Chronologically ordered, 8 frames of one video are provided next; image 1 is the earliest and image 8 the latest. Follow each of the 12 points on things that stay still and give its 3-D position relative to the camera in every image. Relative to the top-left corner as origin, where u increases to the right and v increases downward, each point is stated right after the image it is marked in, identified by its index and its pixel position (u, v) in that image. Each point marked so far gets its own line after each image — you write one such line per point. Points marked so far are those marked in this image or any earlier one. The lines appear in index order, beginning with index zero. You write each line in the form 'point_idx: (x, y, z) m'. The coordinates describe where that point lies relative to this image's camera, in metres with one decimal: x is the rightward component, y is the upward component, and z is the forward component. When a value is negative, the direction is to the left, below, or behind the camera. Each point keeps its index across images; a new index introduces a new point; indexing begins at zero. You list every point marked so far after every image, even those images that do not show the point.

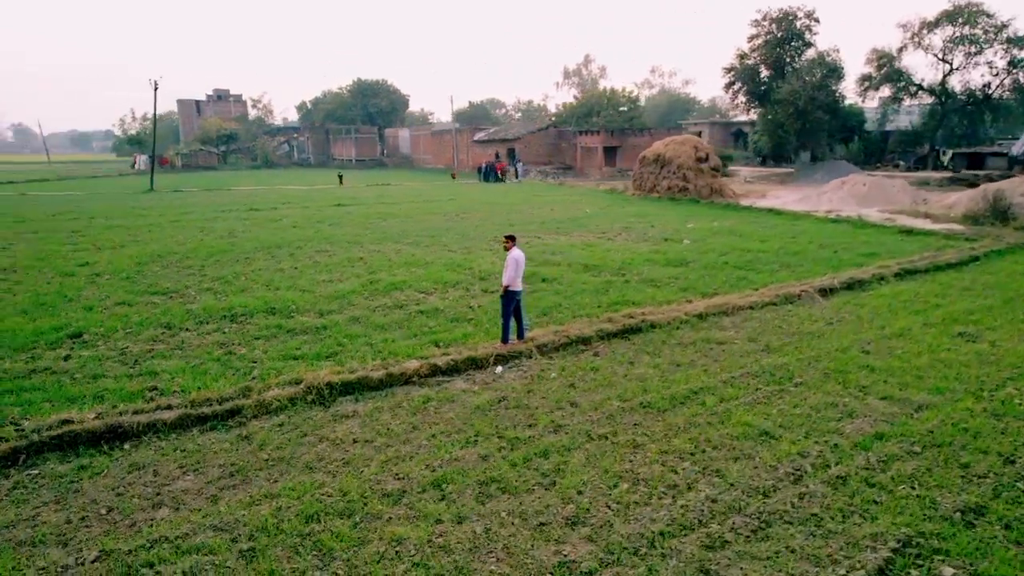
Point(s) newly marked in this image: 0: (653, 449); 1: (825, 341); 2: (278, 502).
0: (+1.4, -1.6, +6.6) m
1: (+4.7, -0.8, +9.9) m
2: (-2.0, -1.8, +5.6) m
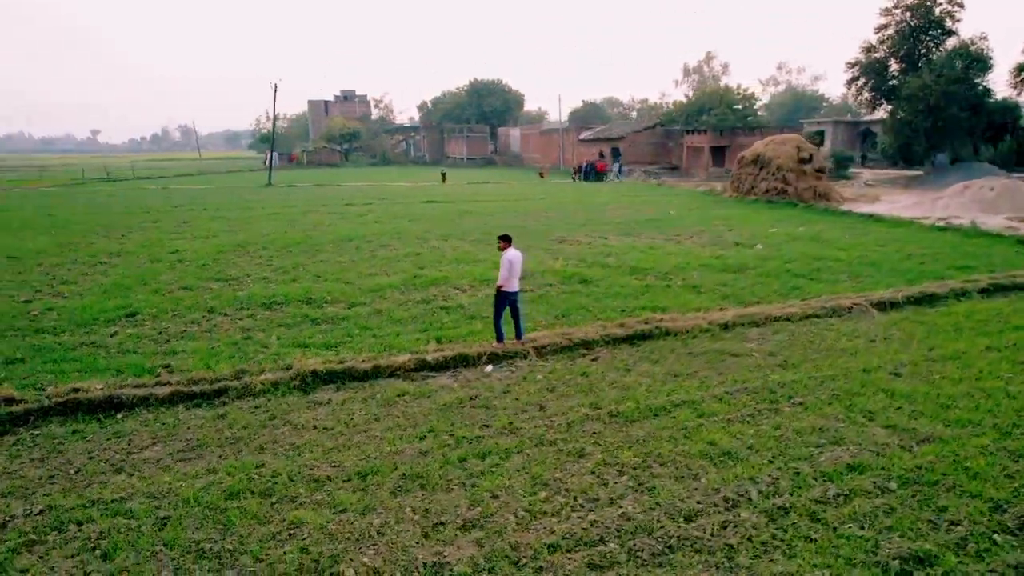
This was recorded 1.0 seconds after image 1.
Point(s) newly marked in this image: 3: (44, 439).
0: (+0.8, -1.7, +6.4) m
1: (+4.7, -1.0, +9.1) m
2: (-2.7, -1.7, +6.1) m
3: (-4.8, -1.5, +6.8) m
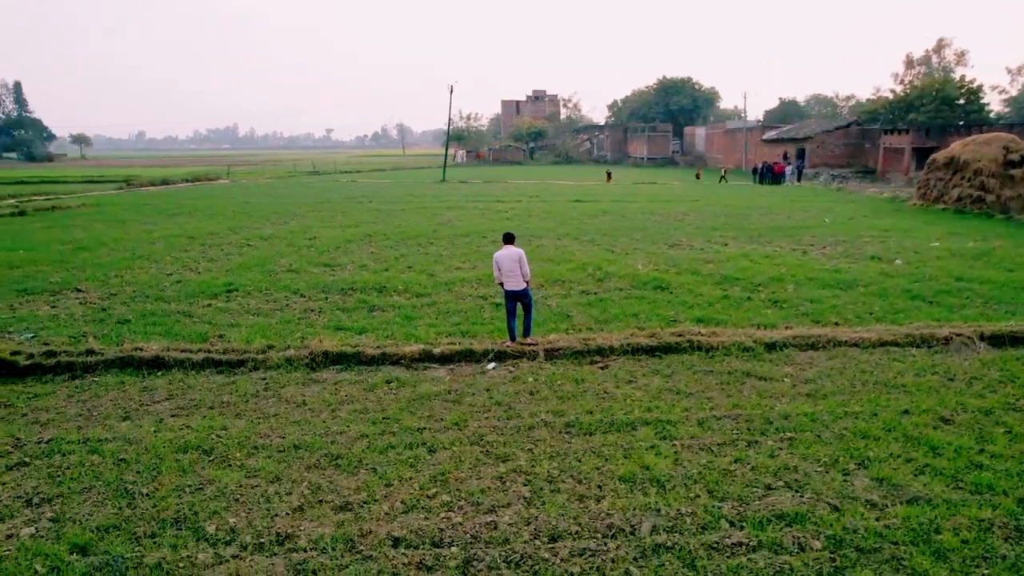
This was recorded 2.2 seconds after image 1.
0: (0.0, -1.7, +6.2) m
1: (+4.6, -1.3, +7.7) m
2: (-3.5, -1.5, +7.0) m
3: (-5.2, -1.2, +8.2) m
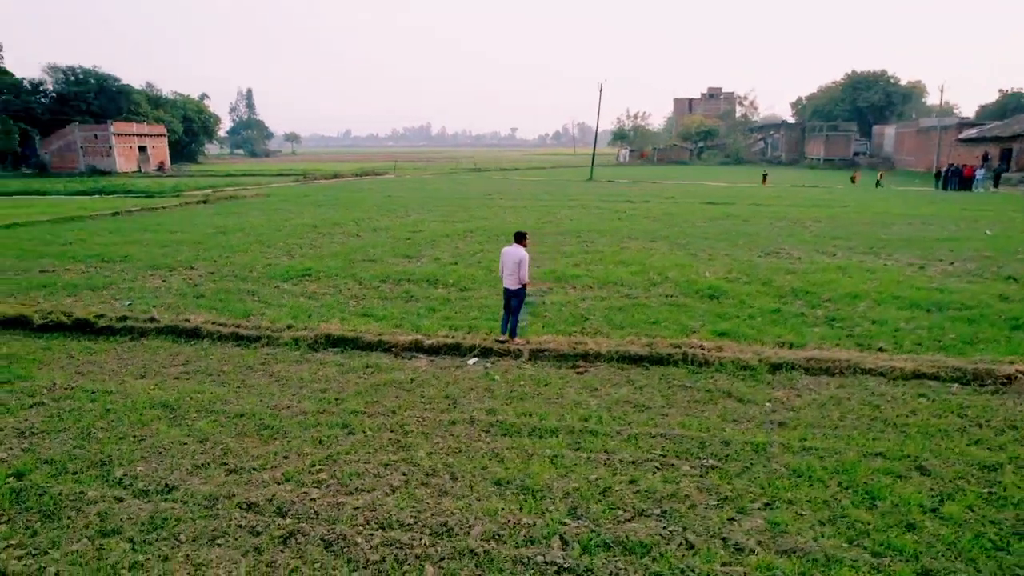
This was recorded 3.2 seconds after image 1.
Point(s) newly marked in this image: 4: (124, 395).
0: (-1.0, -1.6, +6.4) m
1: (+3.8, -1.5, +6.6) m
2: (-4.2, -1.3, +8.0) m
3: (-5.5, -0.8, +9.7) m
4: (-4.7, -1.3, +7.9) m
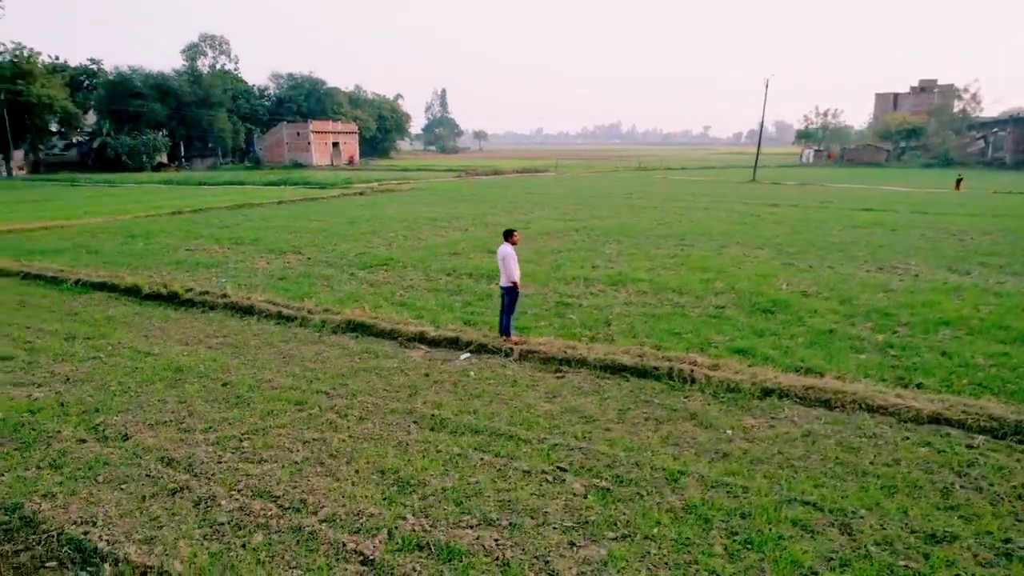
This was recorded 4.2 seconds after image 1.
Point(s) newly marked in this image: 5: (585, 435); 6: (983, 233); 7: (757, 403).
0: (-1.9, -1.5, +6.8) m
1: (+2.8, -1.8, +5.7) m
2: (-4.4, -1.0, +9.2) m
3: (-5.2, -0.5, +11.2) m
4: (-5.0, -1.0, +9.2) m
5: (+0.8, -1.5, +6.8) m
6: (+14.0, +1.6, +19.5) m
7: (+2.8, -1.3, +7.4) m
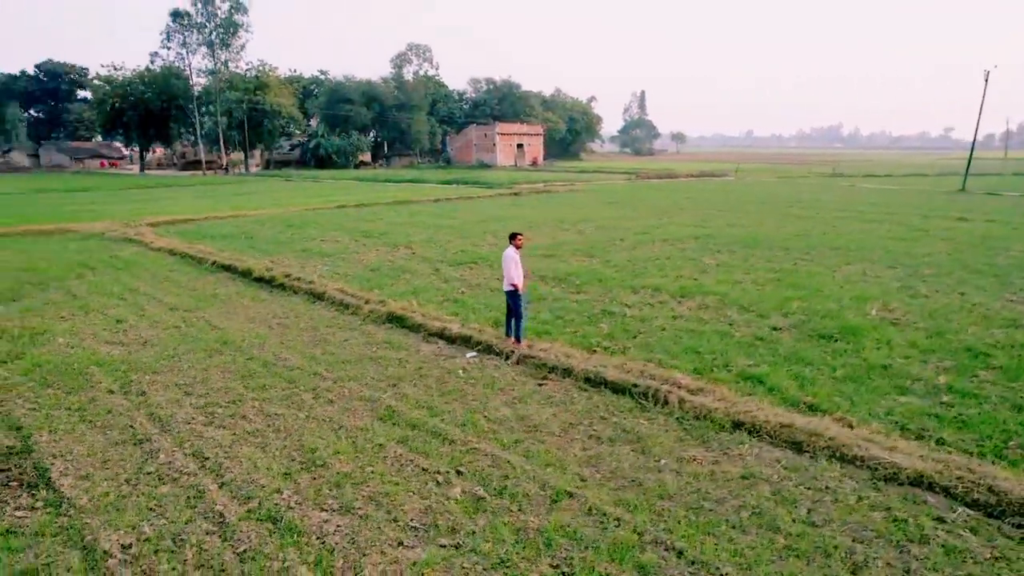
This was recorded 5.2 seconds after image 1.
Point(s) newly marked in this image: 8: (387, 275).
0: (-2.5, -1.4, +7.5) m
1: (+1.6, -1.9, +5.0) m
2: (-4.2, -0.7, +10.5) m
3: (-4.3, -0.2, +12.6) m
4: (-4.7, -0.7, +10.7) m
5: (0.0, -1.6, +6.7) m
6: (+16.6, +0.5, +15.0) m
7: (+2.1, -1.5, +6.7) m
8: (-2.7, +0.3, +14.5) m
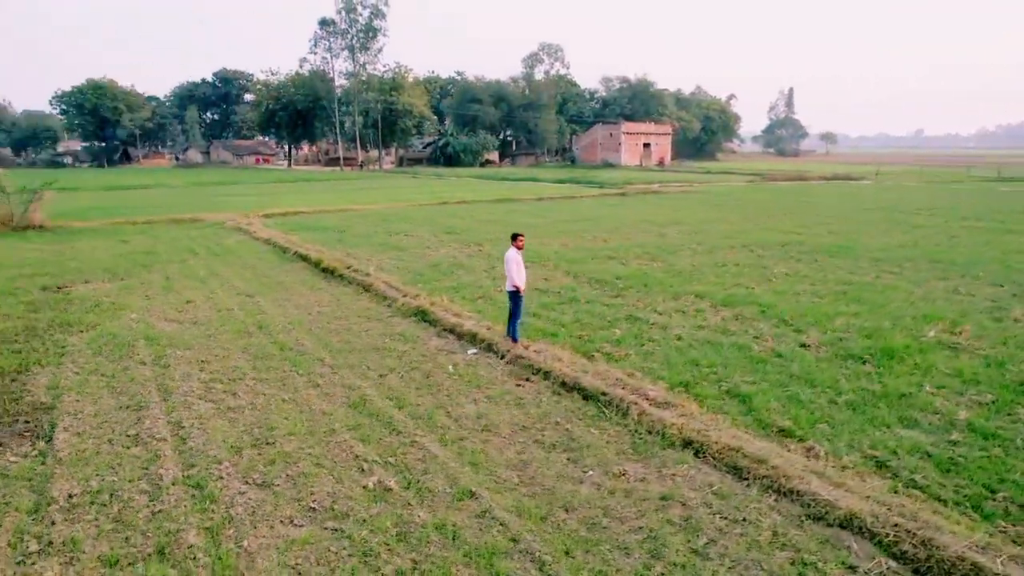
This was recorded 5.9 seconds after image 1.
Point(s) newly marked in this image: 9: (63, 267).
0: (-2.9, -1.3, +8.1) m
1: (+0.6, -2.0, +4.8) m
2: (-3.9, -0.5, +11.4) m
3: (-3.6, 0.0, +13.5) m
4: (-4.3, -0.5, +11.6) m
5: (-0.6, -1.6, +6.8) m
6: (+17.4, -0.3, +11.5) m
7: (+1.5, -1.6, +6.3) m
8: (-1.5, +0.4, +14.9) m
9: (-10.6, +0.5, +15.6) m
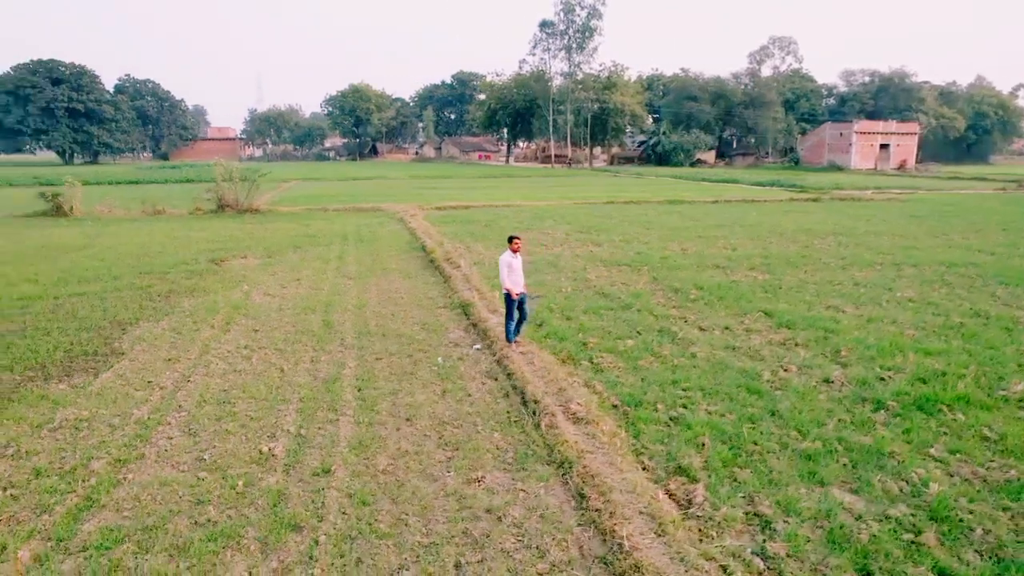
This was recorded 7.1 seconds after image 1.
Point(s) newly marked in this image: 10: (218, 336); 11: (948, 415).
0: (-3.2, -1.0, +9.2) m
1: (-1.1, -2.0, +5.0) m
2: (-3.0, -0.2, +12.6) m
3: (-1.9, +0.2, +14.5) m
4: (-3.3, -0.1, +13.0) m
5: (-1.5, -1.5, +7.2) m
6: (+17.0, -1.6, +5.4) m
7: (+0.3, -1.7, +6.1) m
8: (+0.5, +0.5, +15.1) m
9: (-7.8, +1.3, +18.9) m
10: (-4.6, -0.8, +10.3) m
11: (+4.7, -1.4, +6.9) m
